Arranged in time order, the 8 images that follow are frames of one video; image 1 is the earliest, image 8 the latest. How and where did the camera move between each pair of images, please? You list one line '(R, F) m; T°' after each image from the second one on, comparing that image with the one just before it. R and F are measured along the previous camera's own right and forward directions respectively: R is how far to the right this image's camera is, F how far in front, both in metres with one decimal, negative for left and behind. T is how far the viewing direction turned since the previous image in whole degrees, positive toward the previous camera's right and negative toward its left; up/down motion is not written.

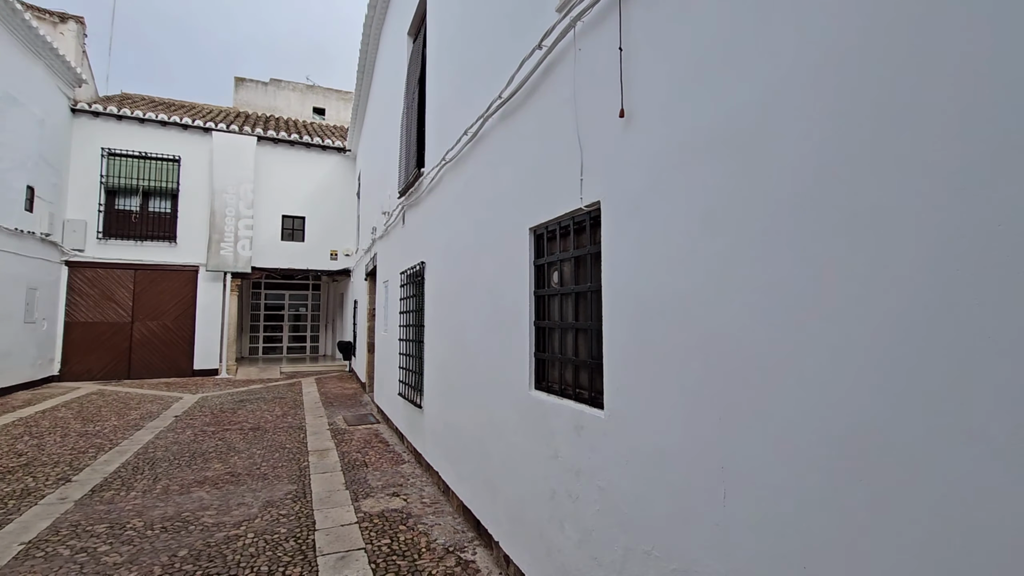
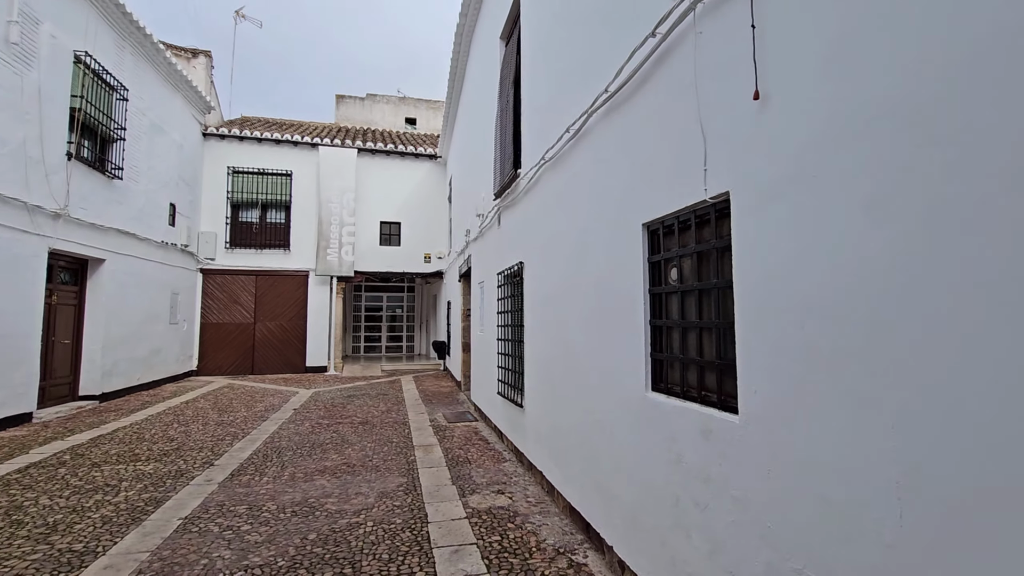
(-0.1, 0.0) m; -9°
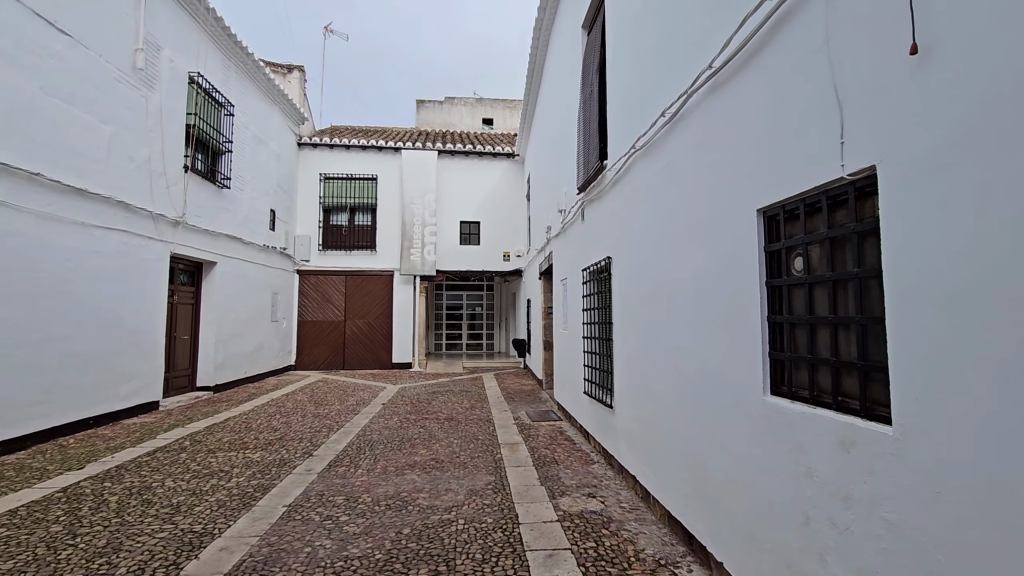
(-0.1, +0.1) m; -8°
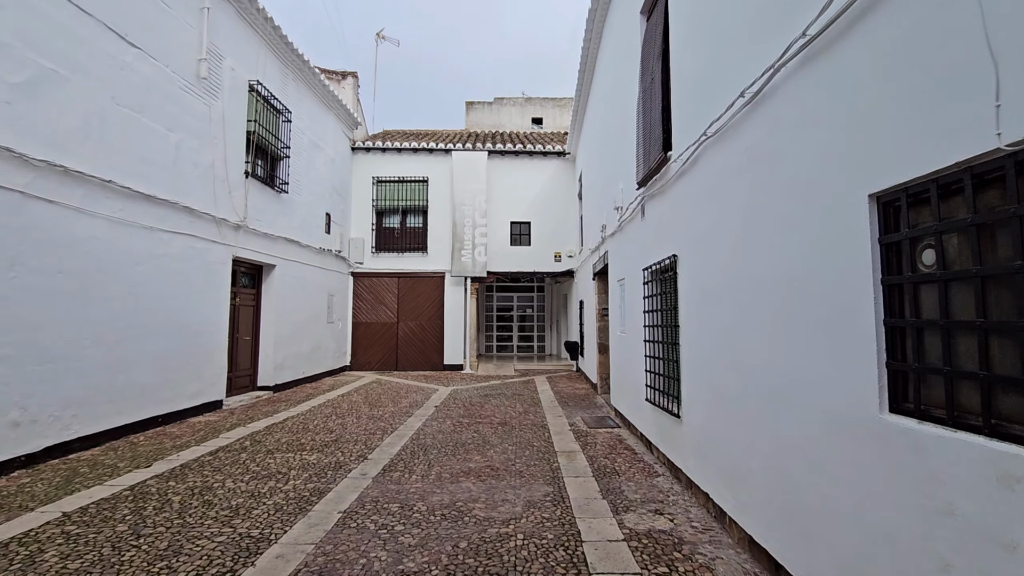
(-0.1, +0.2) m; -5°
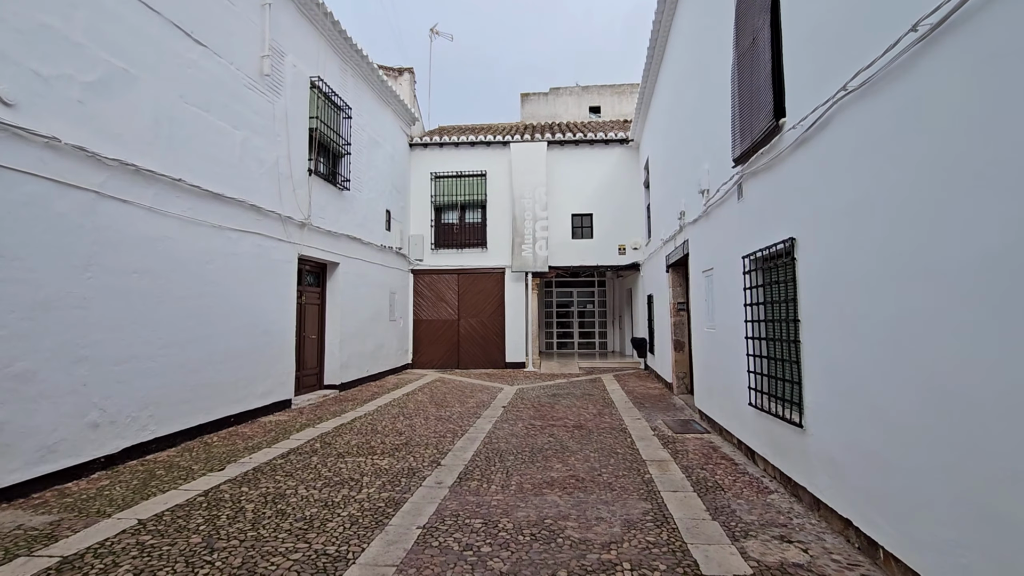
(-0.2, +0.4) m; -6°
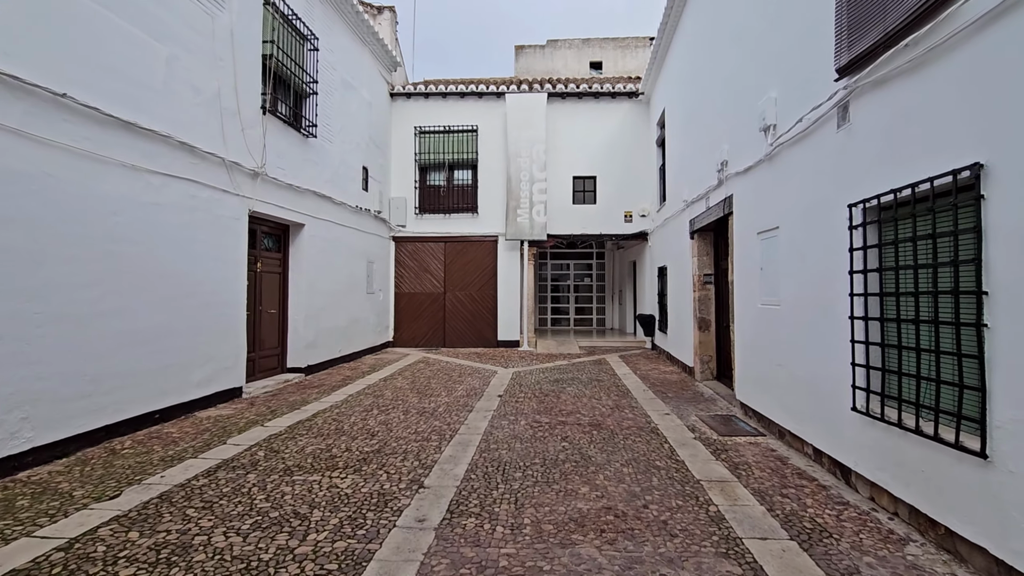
(-0.1, +1.1) m; +2°
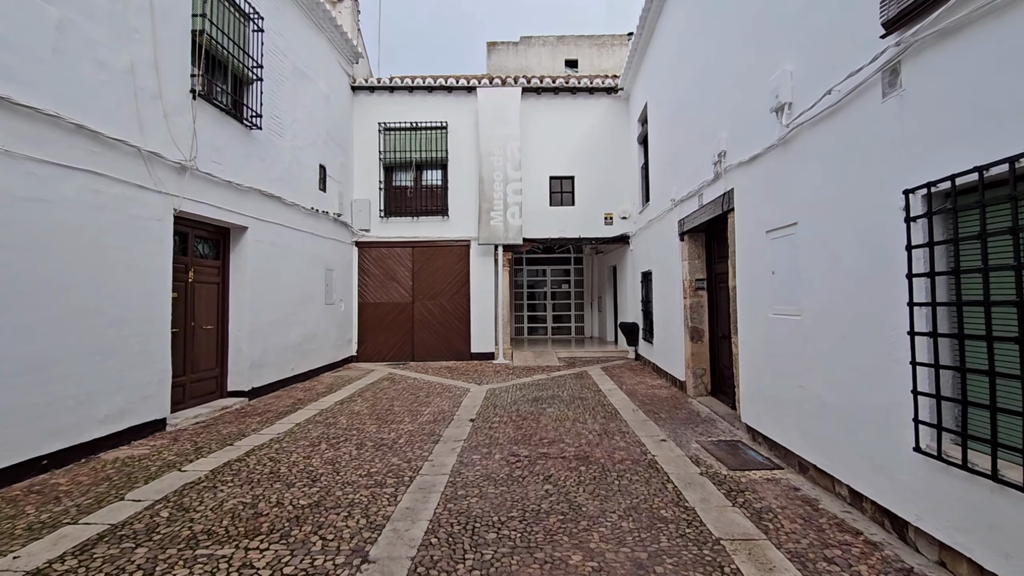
(0.0, +0.7) m; +3°
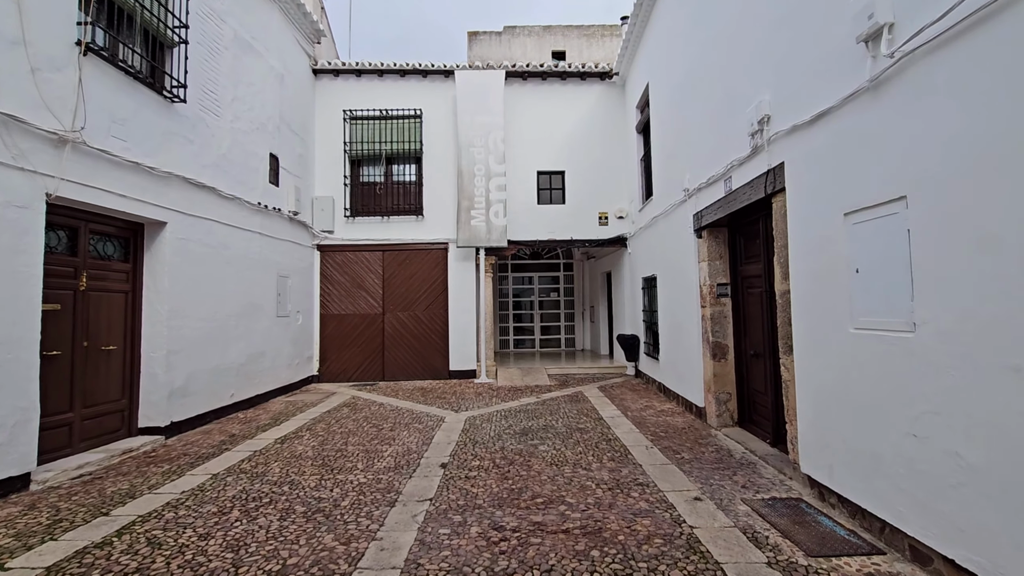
(0.0, +1.0) m; +2°
